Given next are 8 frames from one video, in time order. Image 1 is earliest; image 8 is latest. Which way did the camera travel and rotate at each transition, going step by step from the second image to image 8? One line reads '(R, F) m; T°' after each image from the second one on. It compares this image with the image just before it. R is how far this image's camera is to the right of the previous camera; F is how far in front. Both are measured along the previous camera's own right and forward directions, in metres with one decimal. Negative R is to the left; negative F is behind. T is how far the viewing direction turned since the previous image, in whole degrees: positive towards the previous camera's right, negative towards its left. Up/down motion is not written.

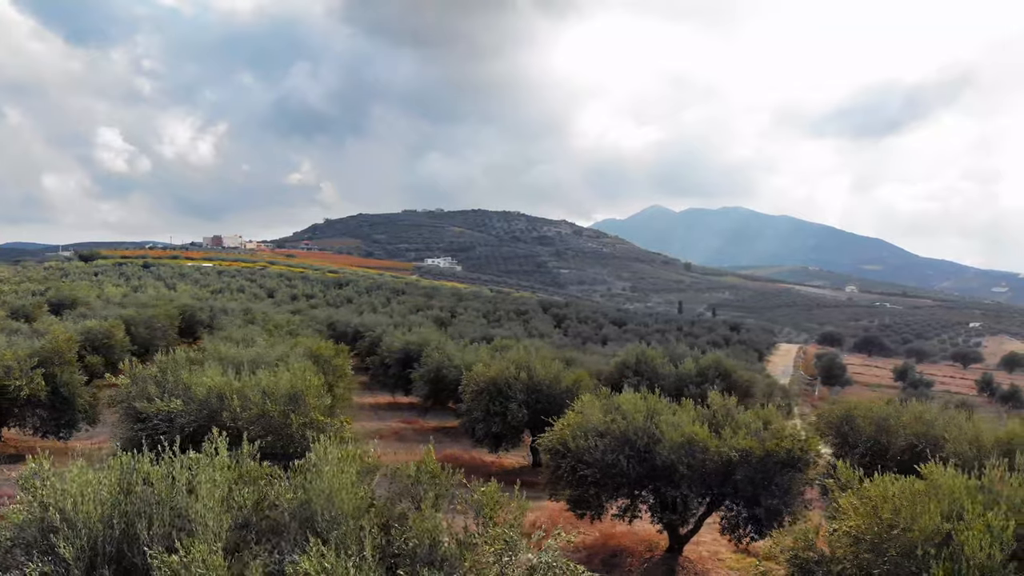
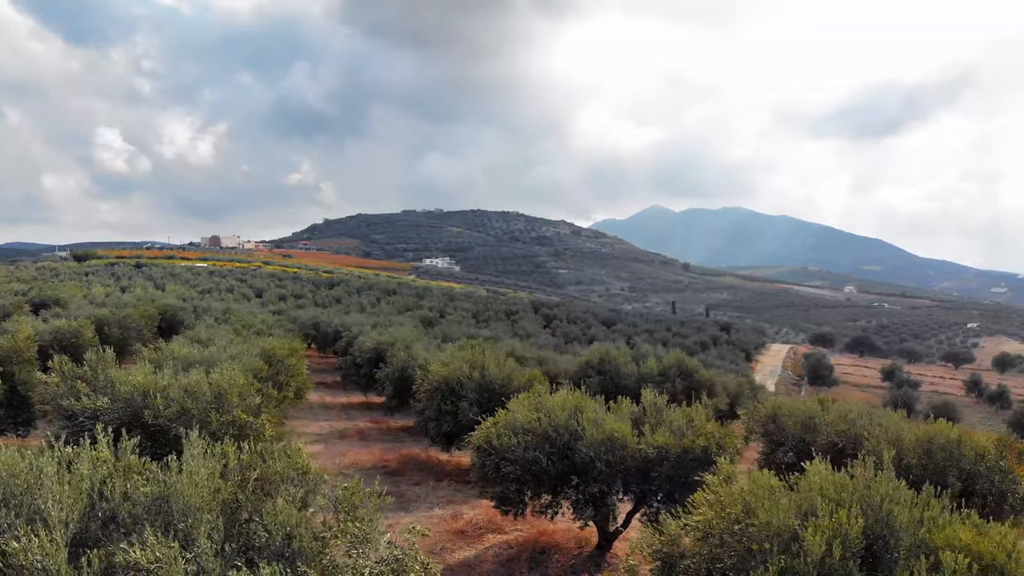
(+1.1, -0.1) m; 0°
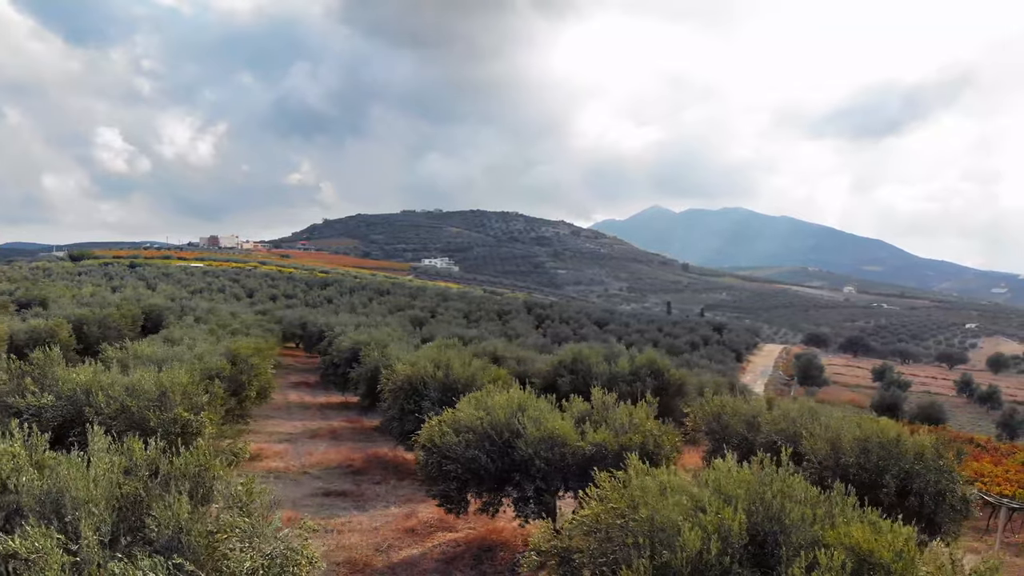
(+0.9, 0.0) m; 0°
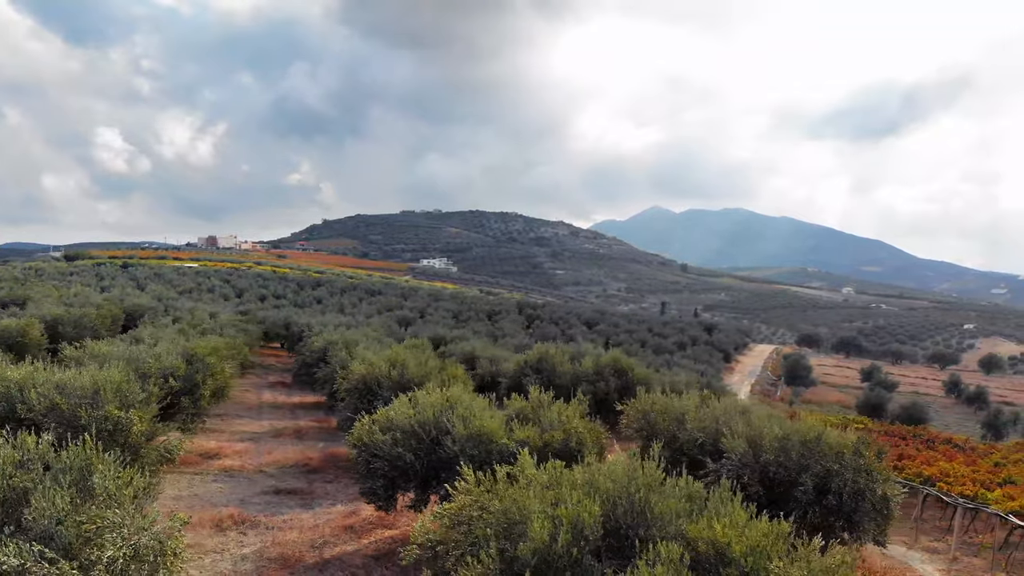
(+1.1, -0.1) m; 0°
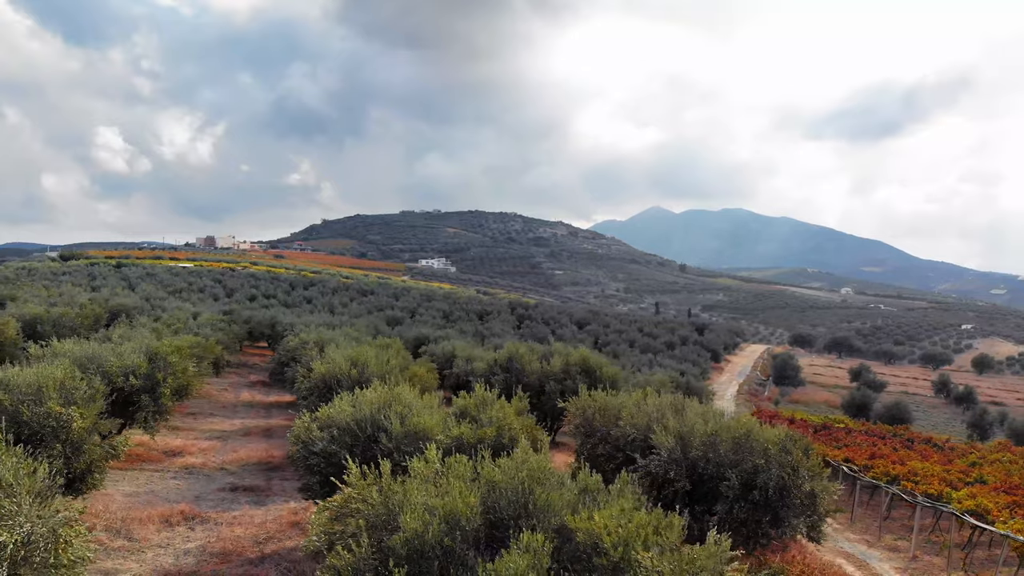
(+1.0, -0.1) m; 0°
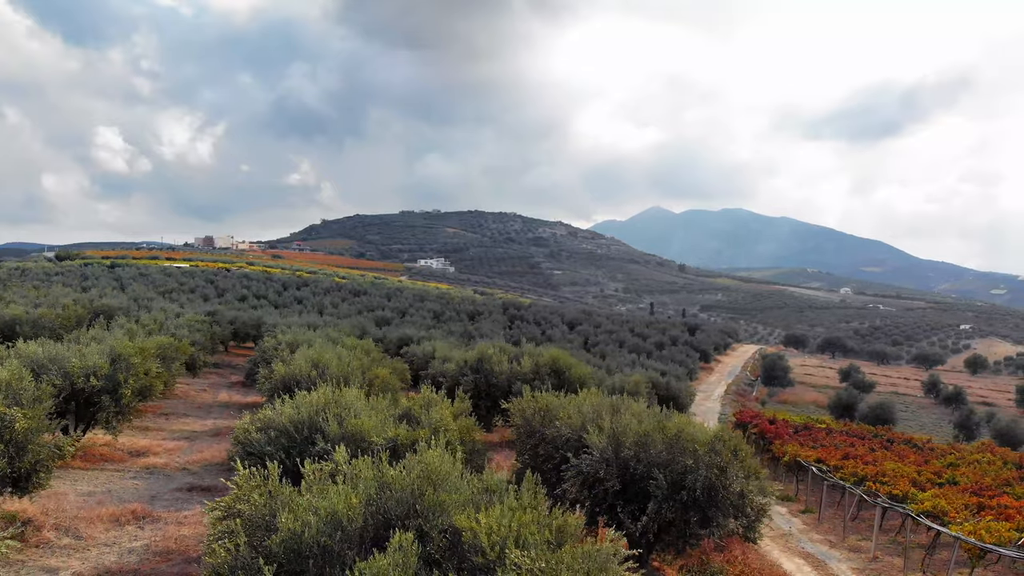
(+1.0, -0.1) m; 0°
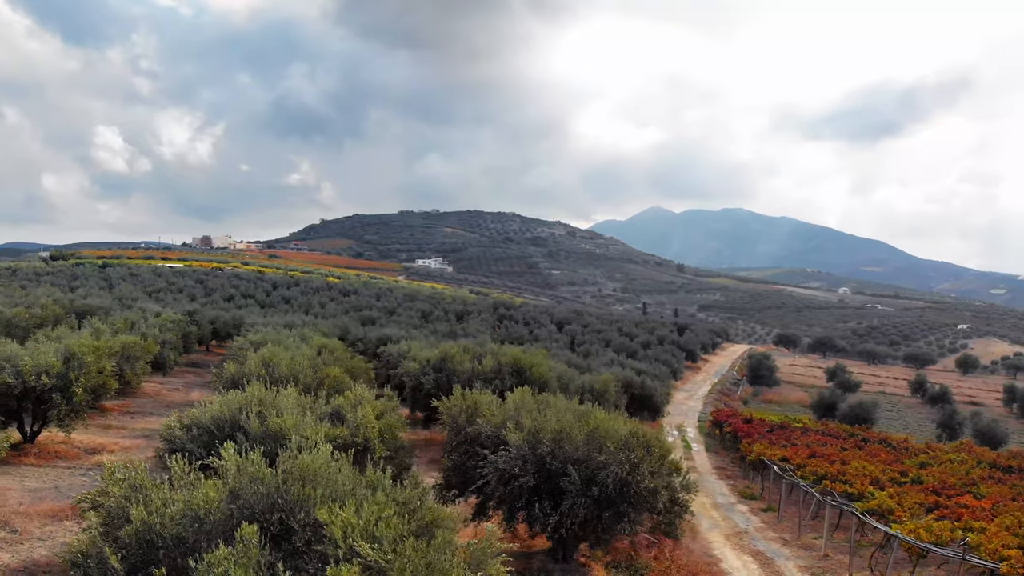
(+1.2, -0.1) m; 0°
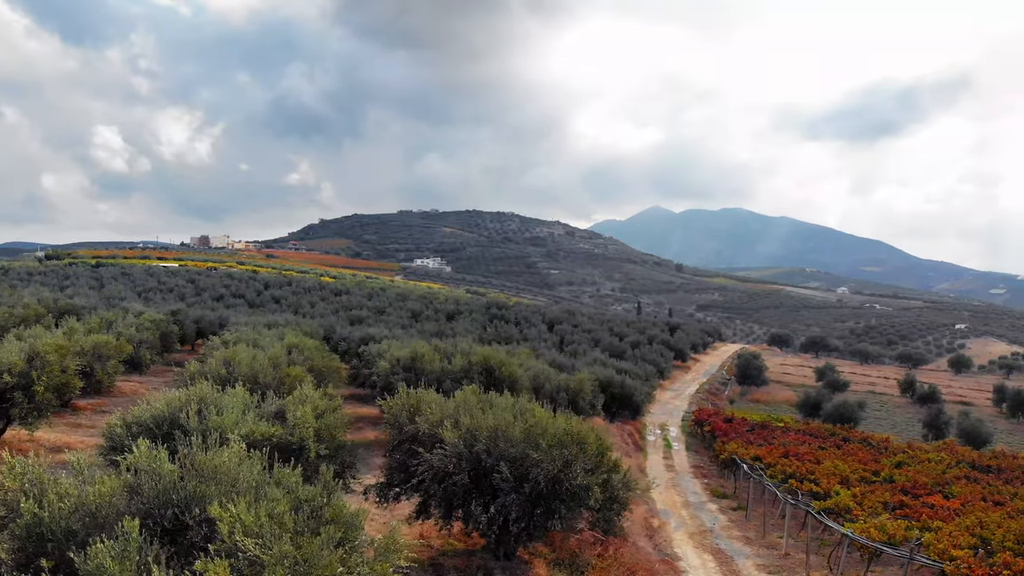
(+1.0, -0.1) m; 0°
